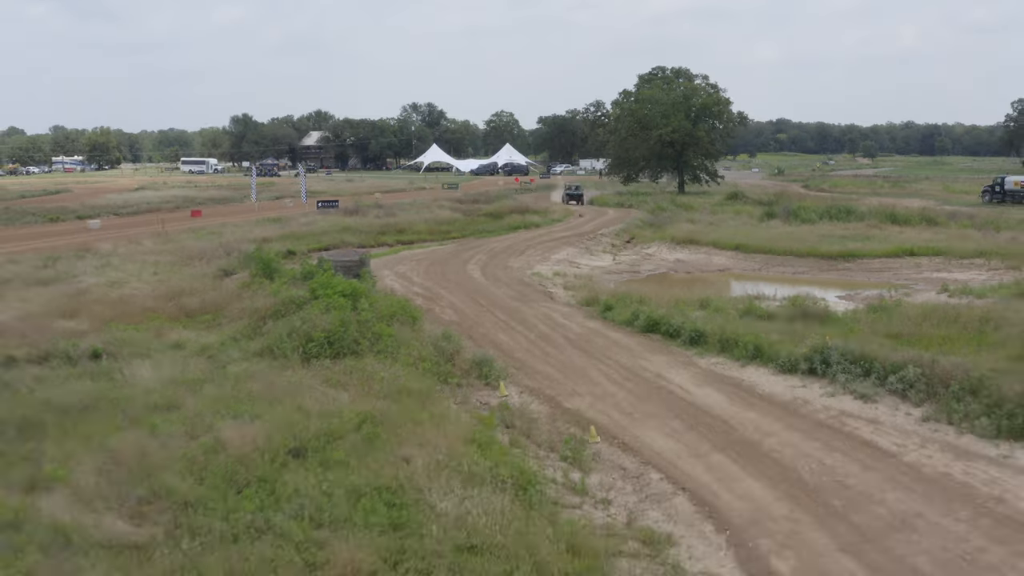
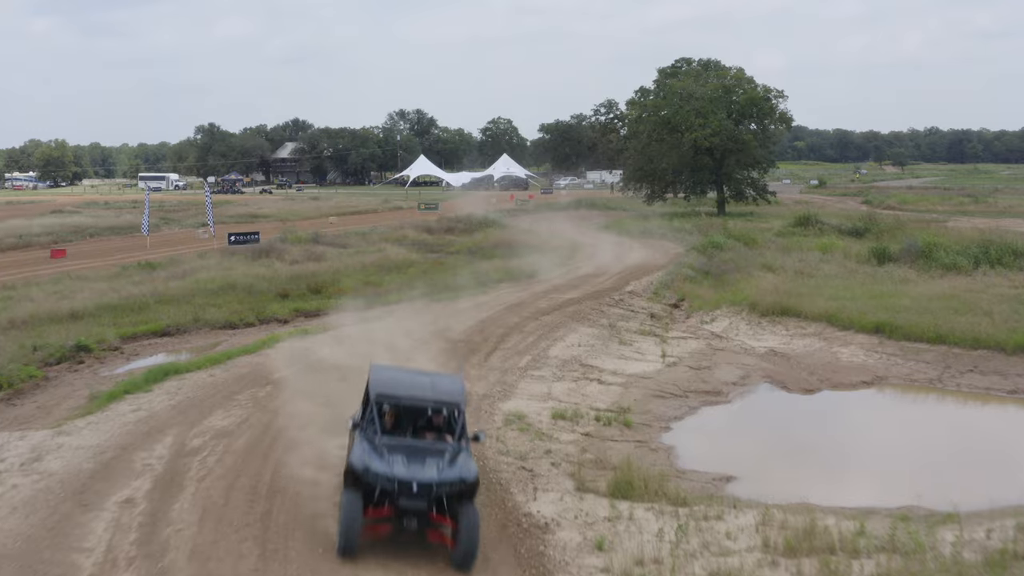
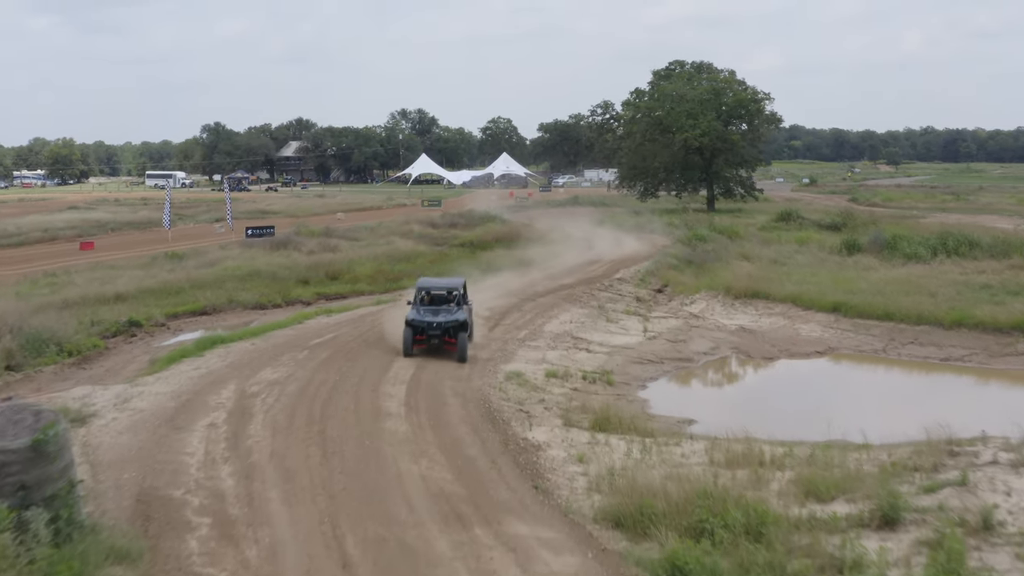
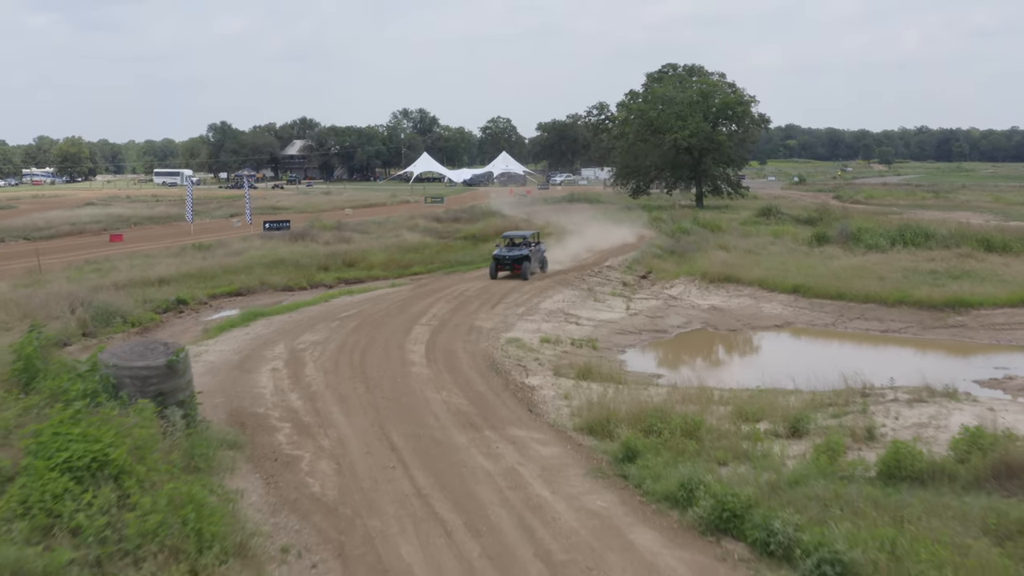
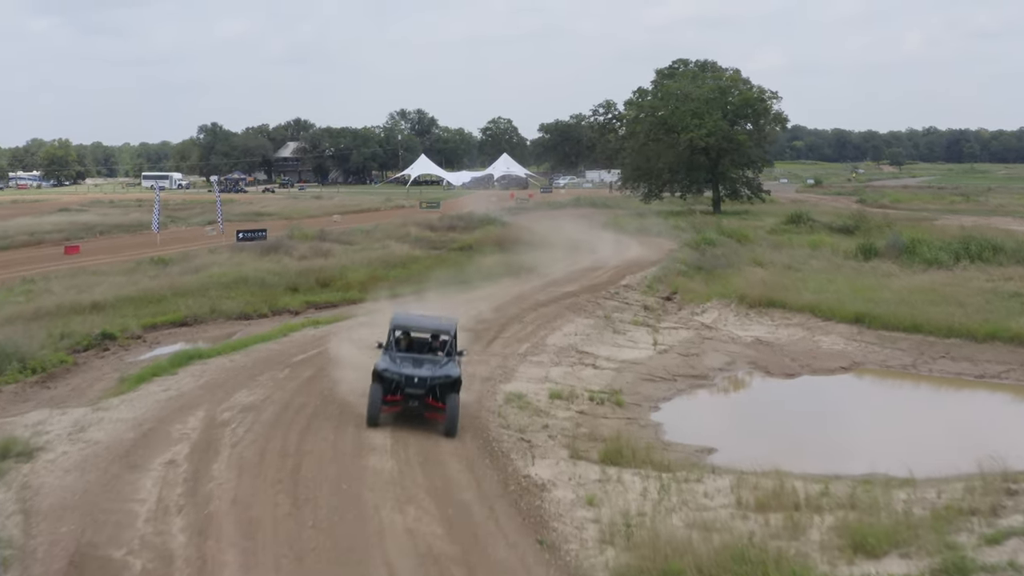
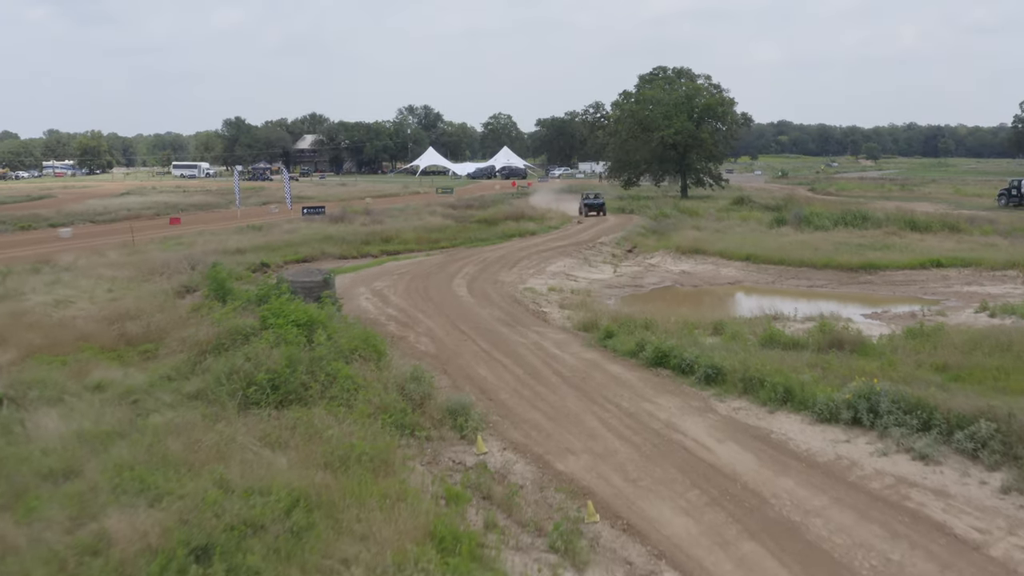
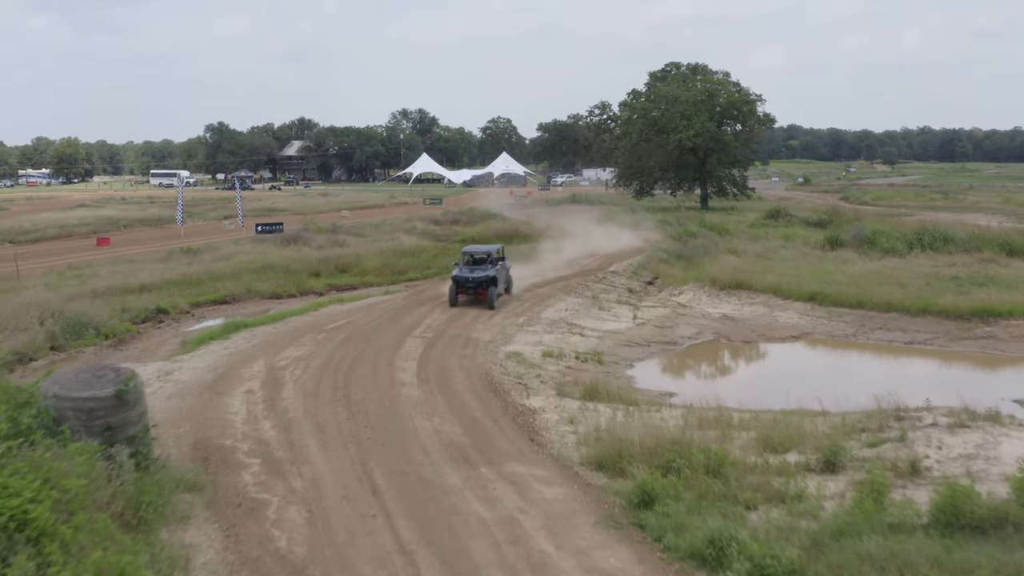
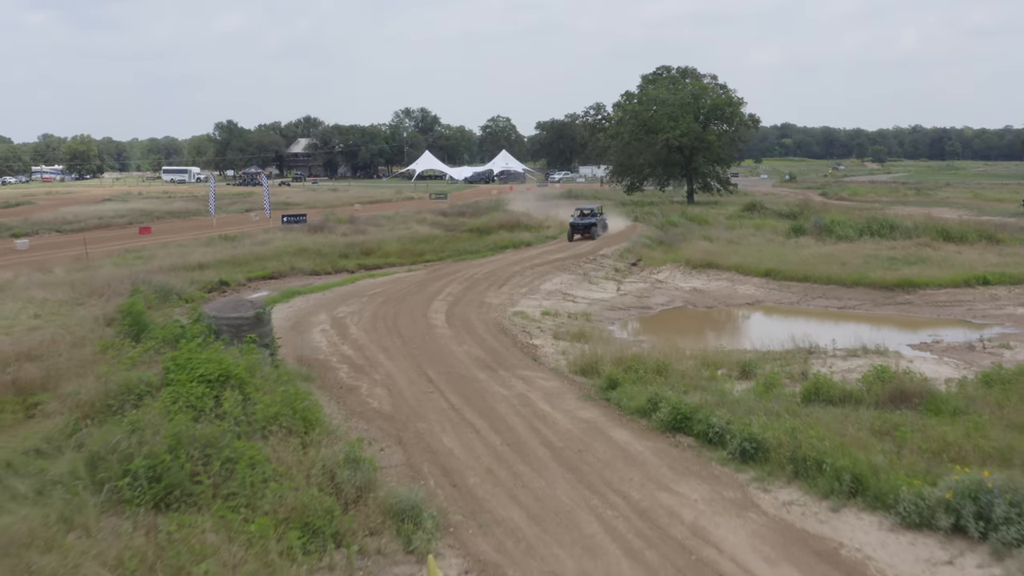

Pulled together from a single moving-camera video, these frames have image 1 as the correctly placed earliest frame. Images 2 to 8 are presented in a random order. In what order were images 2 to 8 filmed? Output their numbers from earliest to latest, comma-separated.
6, 8, 4, 7, 3, 5, 2
